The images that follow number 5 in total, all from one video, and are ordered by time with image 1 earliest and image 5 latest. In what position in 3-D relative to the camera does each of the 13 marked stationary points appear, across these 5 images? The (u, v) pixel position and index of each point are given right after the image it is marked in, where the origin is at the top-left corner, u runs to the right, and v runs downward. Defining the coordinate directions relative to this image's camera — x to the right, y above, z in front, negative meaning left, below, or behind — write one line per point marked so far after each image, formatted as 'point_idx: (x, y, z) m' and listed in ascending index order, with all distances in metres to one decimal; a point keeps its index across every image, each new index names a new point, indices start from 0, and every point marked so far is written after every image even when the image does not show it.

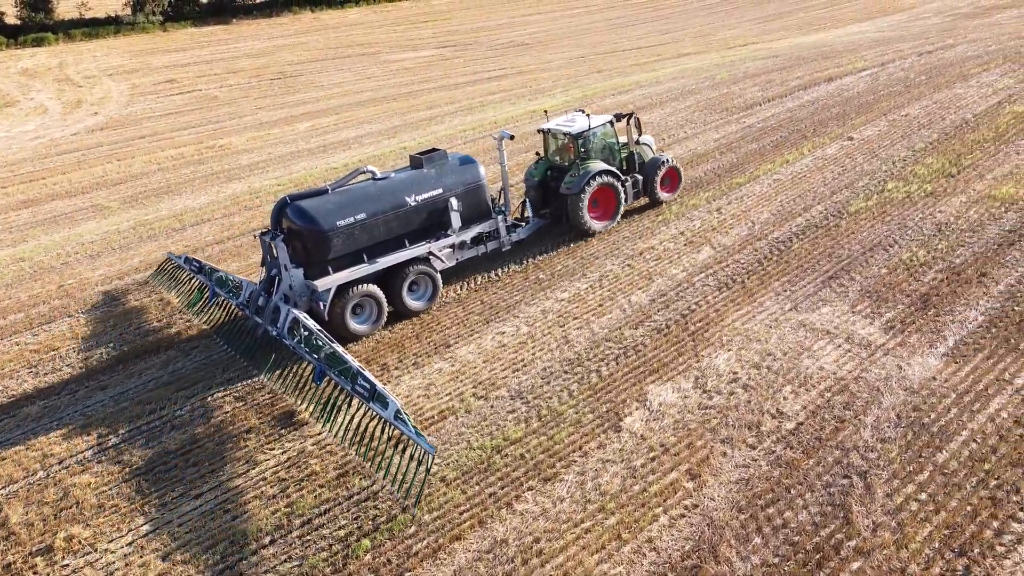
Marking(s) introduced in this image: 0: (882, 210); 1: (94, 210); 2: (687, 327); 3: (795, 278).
0: (+4.4, +0.9, +9.6) m
1: (-7.9, +1.5, +15.1) m
2: (+1.7, -0.4, +7.7) m
3: (+2.9, +0.1, +8.3) m
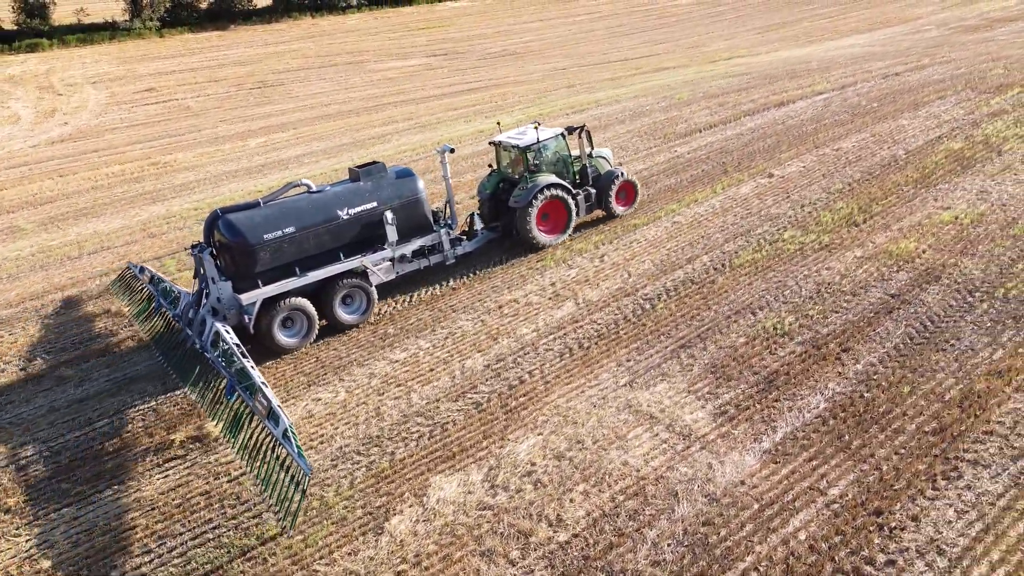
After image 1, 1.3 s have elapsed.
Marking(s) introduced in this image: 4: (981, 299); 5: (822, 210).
0: (+2.7, +0.3, +8.7) m
1: (-9.2, +1.0, +14.7) m
2: (-0.1, -1.0, +7.0) m
3: (+1.2, -0.5, +7.5) m
4: (+4.3, -0.1, +7.5) m
5: (+3.8, +0.9, +9.8) m
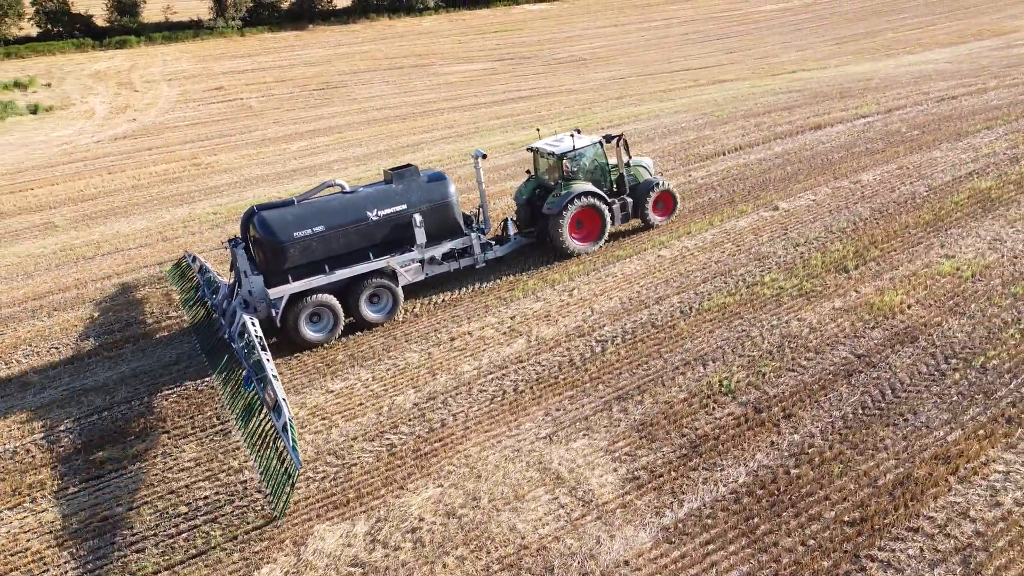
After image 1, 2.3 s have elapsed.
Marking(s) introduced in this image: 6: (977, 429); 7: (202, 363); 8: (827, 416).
0: (+2.3, -0.2, +8.1) m
1: (-9.0, +1.2, +15.3) m
2: (-0.8, -1.3, +6.7) m
3: (+0.6, -0.9, +7.1) m
4: (+3.7, -0.7, +6.7) m
5: (+3.4, +0.4, +9.1) m
6: (+3.4, -1.0, +6.0) m
7: (-3.5, -0.8, +8.9) m
8: (+2.5, -1.0, +6.4) m
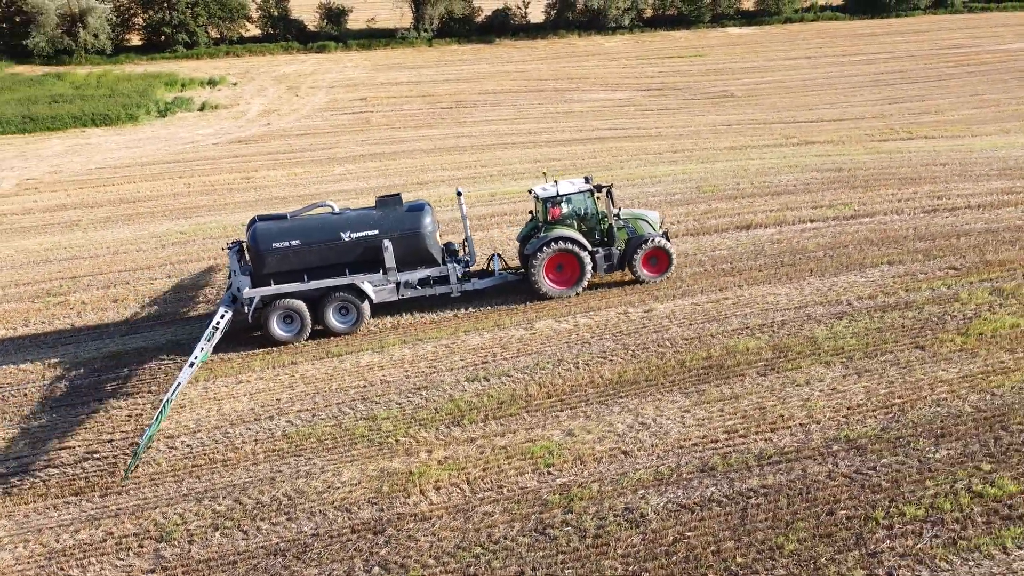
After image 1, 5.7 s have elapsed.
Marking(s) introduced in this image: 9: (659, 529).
0: (-1.9, -1.5, +7.6) m
1: (-9.9, +1.4, +17.9) m
2: (-5.4, -2.1, +7.2) m
3: (-3.9, -1.9, +7.1) m
4: (-1.1, -2.1, +5.8) m
5: (-0.4, -1.1, +8.1) m
6: (-1.6, -2.4, +5.2) m
7: (-7.1, -1.2, +10.1) m
8: (-2.3, -2.2, +5.9) m
9: (+1.1, -1.7, +5.8) m
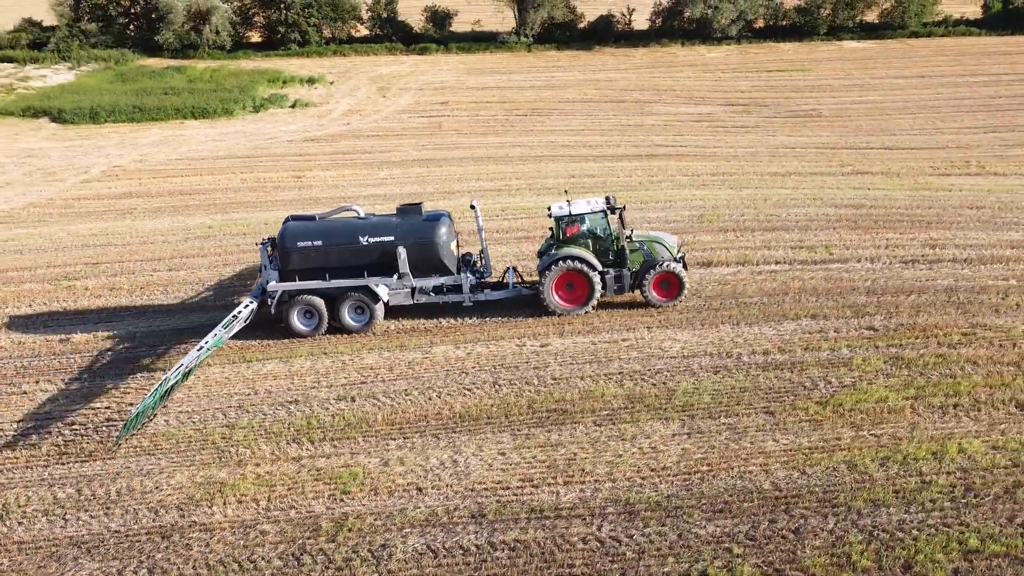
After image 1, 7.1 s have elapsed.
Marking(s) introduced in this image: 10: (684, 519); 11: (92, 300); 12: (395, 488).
0: (-3.5, -1.6, +8.1) m
1: (-9.5, +1.9, +19.6) m
2: (-7.0, -1.9, +8.3) m
3: (-5.6, -1.9, +8.1) m
4: (-3.0, -2.3, +6.3) m
5: (-1.9, -1.3, +8.5) m
6: (-3.6, -2.5, +5.7) m
7: (-8.1, -0.9, +11.5) m
8: (-4.3, -2.3, +6.5) m
9: (-0.9, -2.1, +6.0) m
10: (+1.3, -1.8, +6.1) m
11: (-6.9, -0.2, +13.2) m
12: (-1.0, -1.7, +7.0) m
